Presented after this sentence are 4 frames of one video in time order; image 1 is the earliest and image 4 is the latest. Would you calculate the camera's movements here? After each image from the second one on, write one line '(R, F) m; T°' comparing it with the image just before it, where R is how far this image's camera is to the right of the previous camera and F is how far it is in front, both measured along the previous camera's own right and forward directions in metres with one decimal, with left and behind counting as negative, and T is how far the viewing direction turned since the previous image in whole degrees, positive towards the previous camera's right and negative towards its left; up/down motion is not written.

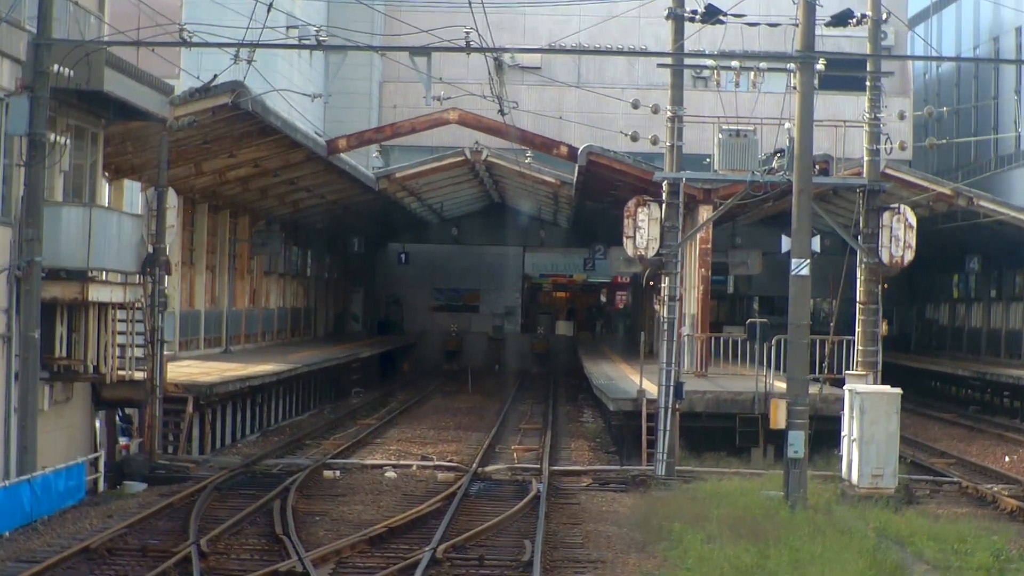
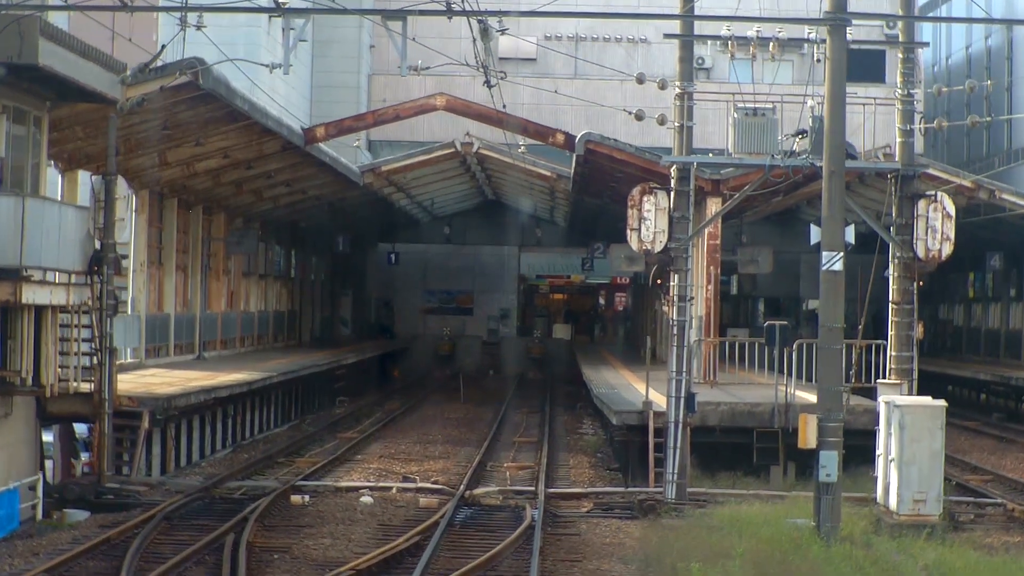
(+0.1, +1.5) m; 0°
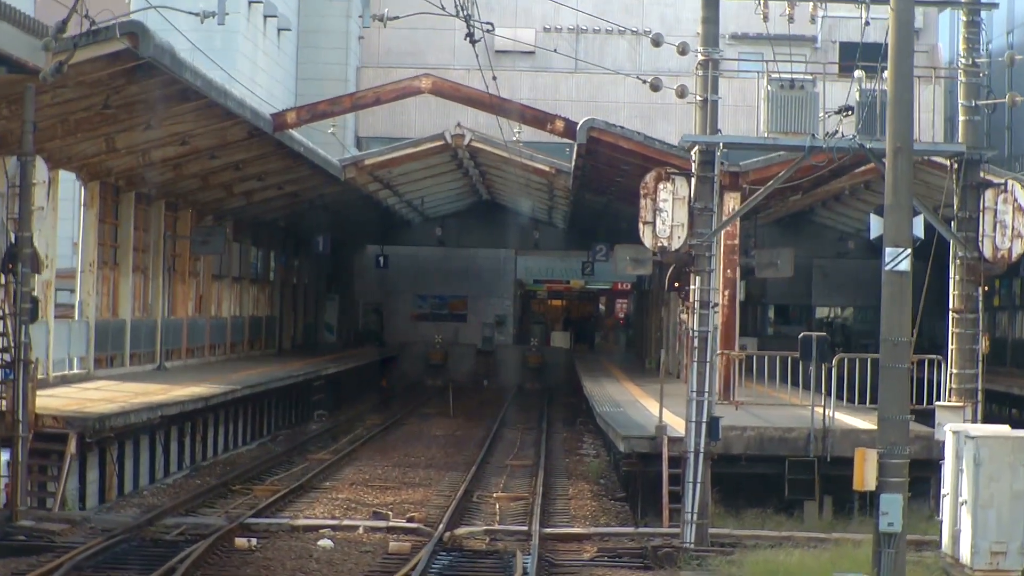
(+0.1, +2.0) m; 0°
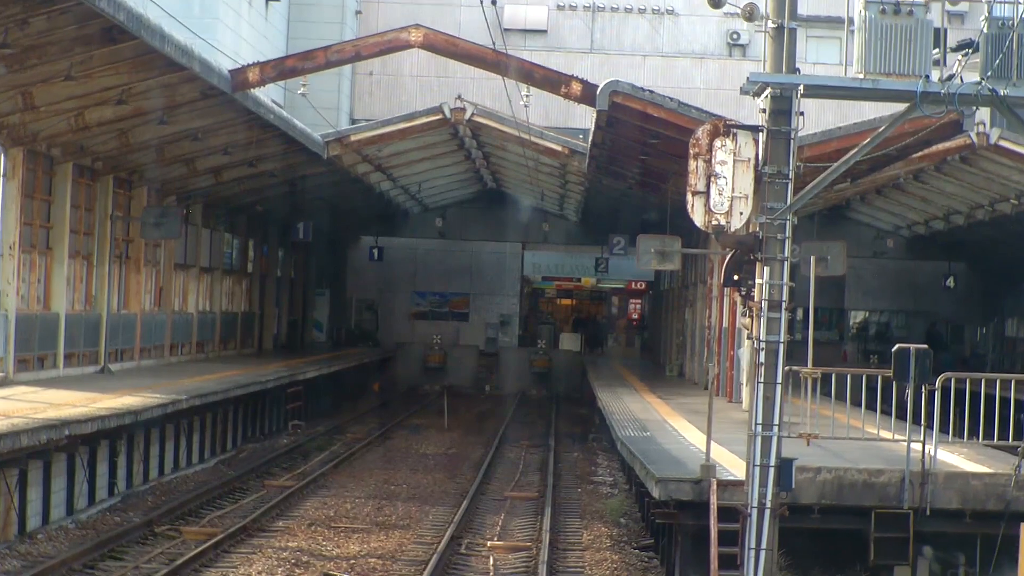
(0.0, +2.8) m; 0°
